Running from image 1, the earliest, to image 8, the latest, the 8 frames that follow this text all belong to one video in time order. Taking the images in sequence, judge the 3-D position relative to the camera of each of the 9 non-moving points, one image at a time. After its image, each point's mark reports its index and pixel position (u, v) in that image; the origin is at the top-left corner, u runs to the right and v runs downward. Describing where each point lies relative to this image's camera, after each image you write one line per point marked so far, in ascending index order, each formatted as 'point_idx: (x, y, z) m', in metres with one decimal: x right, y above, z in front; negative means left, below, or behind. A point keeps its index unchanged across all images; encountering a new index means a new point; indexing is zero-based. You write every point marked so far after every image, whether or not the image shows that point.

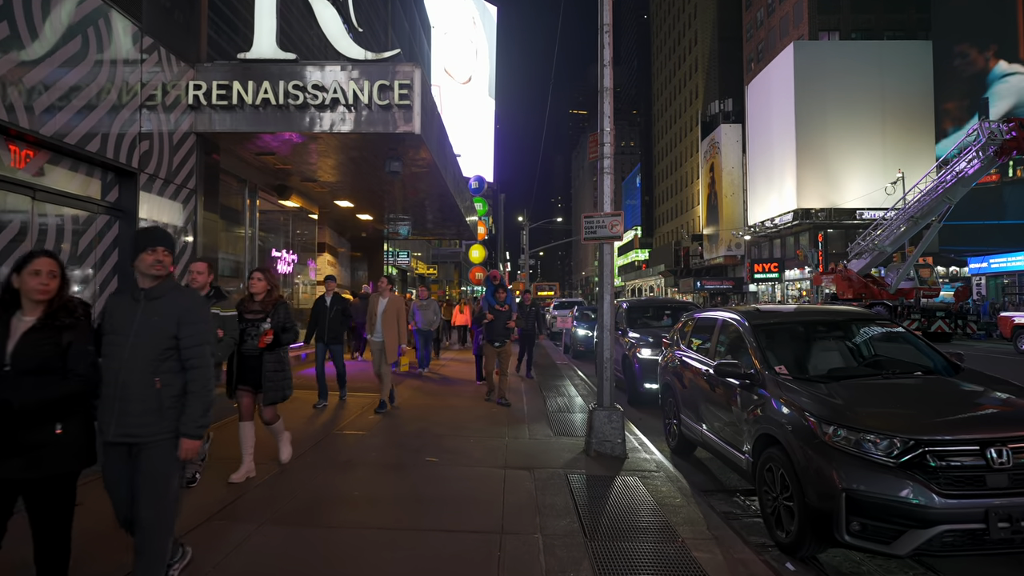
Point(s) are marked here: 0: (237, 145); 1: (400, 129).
0: (-4.8, +2.5, +10.9) m
1: (-1.8, +2.5, +9.9) m
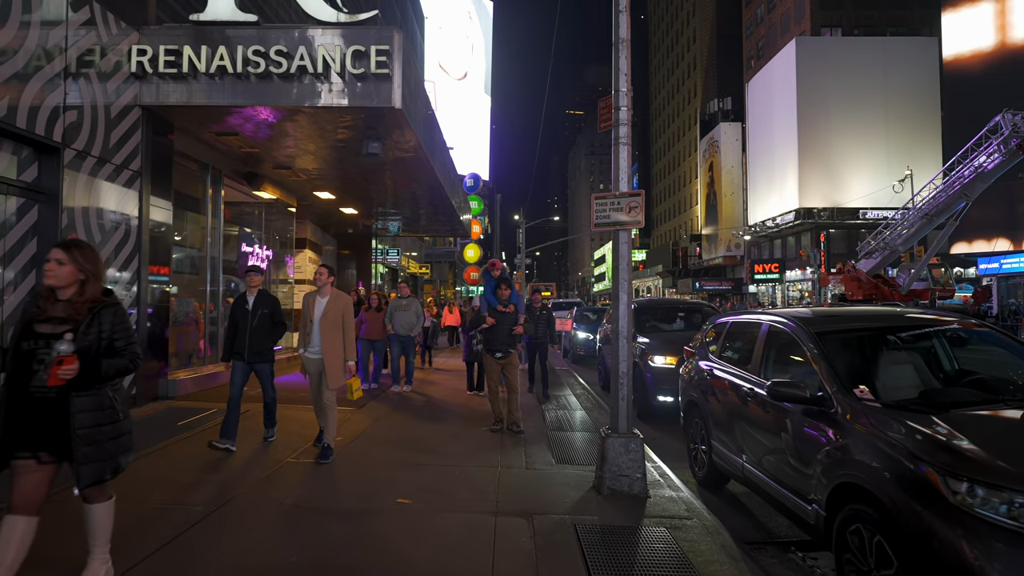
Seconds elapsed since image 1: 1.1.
0: (-4.8, +2.5, +9.6) m
1: (-1.8, +2.5, +8.6) m
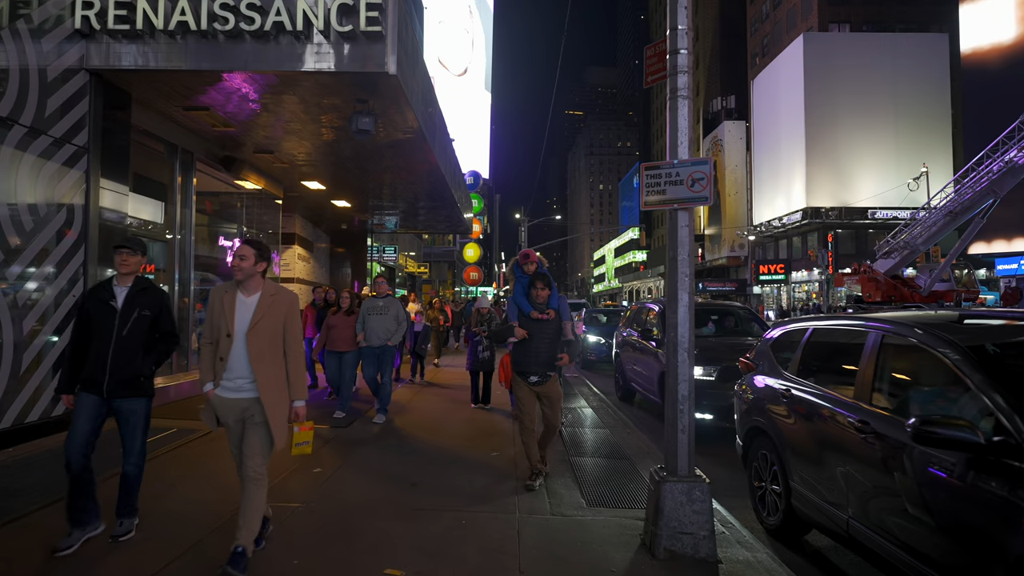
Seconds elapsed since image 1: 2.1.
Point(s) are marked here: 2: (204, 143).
0: (-4.7, +2.5, +8.3) m
1: (-1.7, +2.5, +7.3) m
2: (-5.1, +2.4, +10.4) m
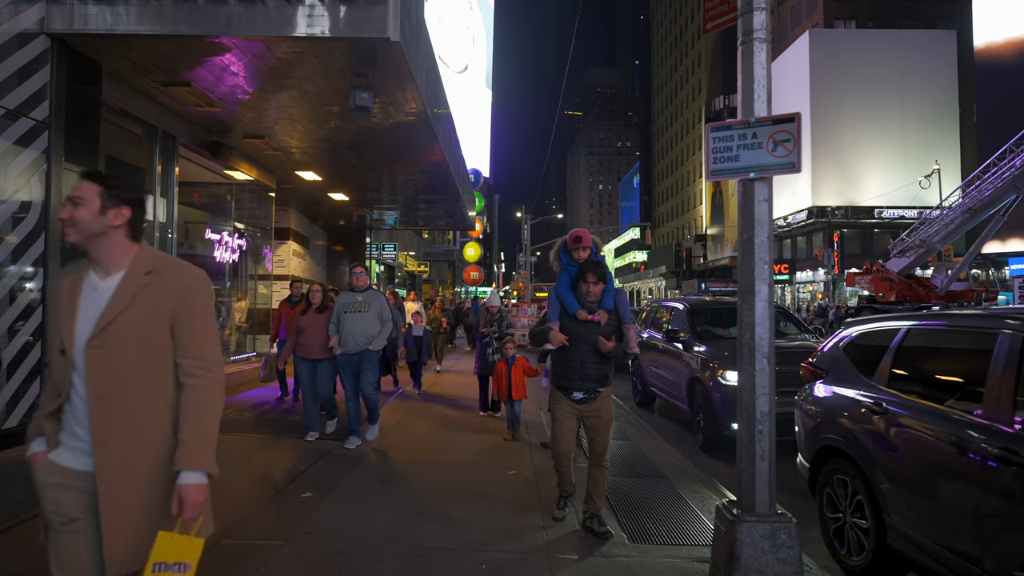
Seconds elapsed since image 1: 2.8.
0: (-4.5, +2.6, +7.4) m
1: (-1.5, +2.6, +6.5) m
2: (-4.9, +2.5, +9.6) m
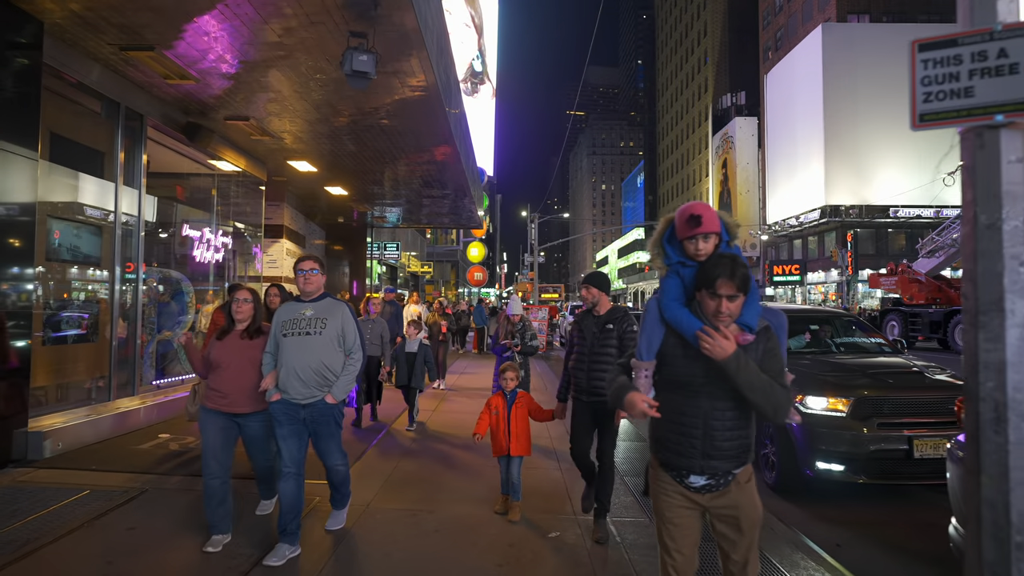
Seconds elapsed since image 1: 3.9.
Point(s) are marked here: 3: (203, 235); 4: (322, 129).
0: (-4.2, +2.5, +6.1) m
1: (-1.2, +2.5, +5.2) m
2: (-4.6, +2.4, +8.3) m
3: (-5.1, +0.9, +10.4) m
4: (-3.0, +2.5, +9.7) m
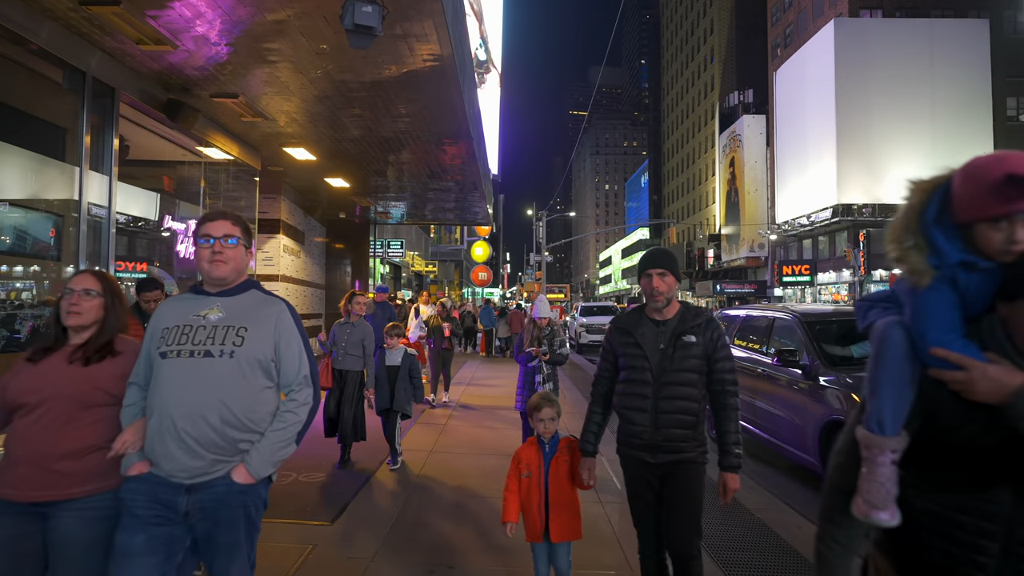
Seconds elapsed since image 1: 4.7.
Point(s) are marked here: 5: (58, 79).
0: (-3.9, +2.6, +5.1) m
1: (-0.9, +2.6, +4.2) m
2: (-4.4, +2.4, +7.3) m
3: (-4.8, +0.9, +9.4) m
4: (-2.7, +2.5, +8.8) m
5: (-4.6, +2.1, +6.4) m
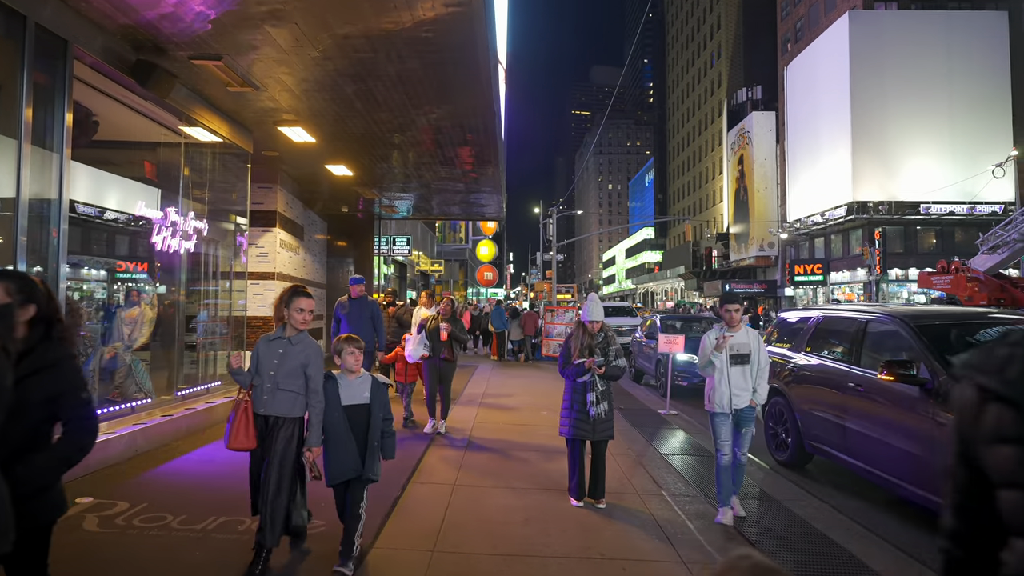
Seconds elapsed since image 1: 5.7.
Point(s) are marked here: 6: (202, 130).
0: (-3.6, +2.6, +3.9) m
1: (-0.6, +2.6, +2.9) m
2: (-4.0, +2.4, +6.1) m
3: (-4.4, +0.9, +8.2) m
4: (-2.3, +2.5, +7.5) m
5: (-4.2, +2.1, +5.1) m
6: (-4.3, +2.2, +8.6) m
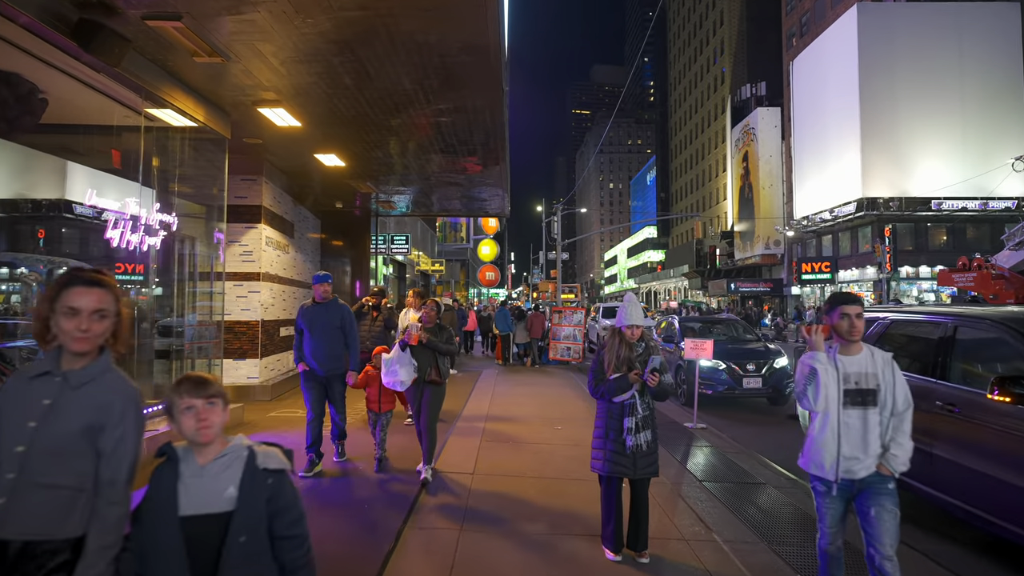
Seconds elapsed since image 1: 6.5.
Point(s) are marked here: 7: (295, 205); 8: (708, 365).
0: (-3.5, +2.6, +2.9) m
1: (-0.5, +2.6, +1.9) m
2: (-3.9, +2.4, +5.1) m
3: (-4.3, +0.9, +7.2) m
4: (-2.2, +2.5, +6.5) m
5: (-4.1, +2.1, +4.1) m
6: (-4.1, +2.2, +7.6) m
7: (-4.8, +1.9, +14.0) m
8: (+3.5, -1.3, +11.1) m
